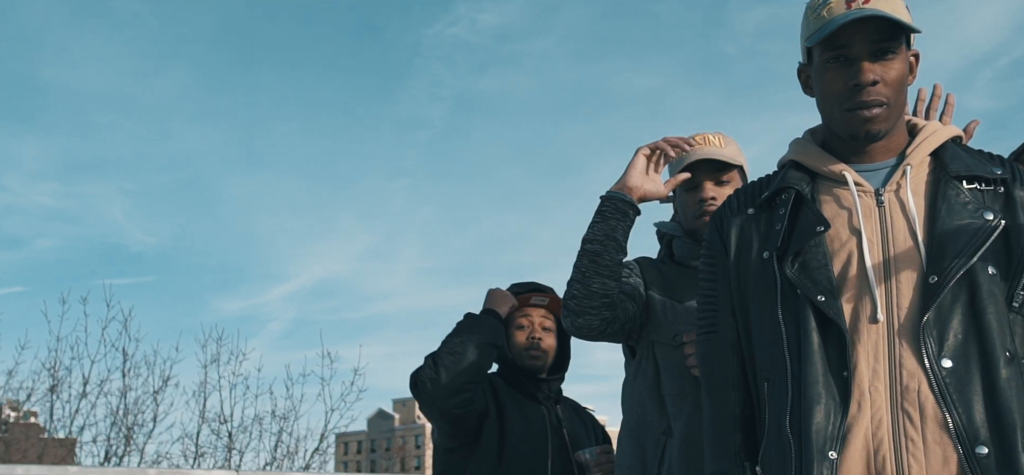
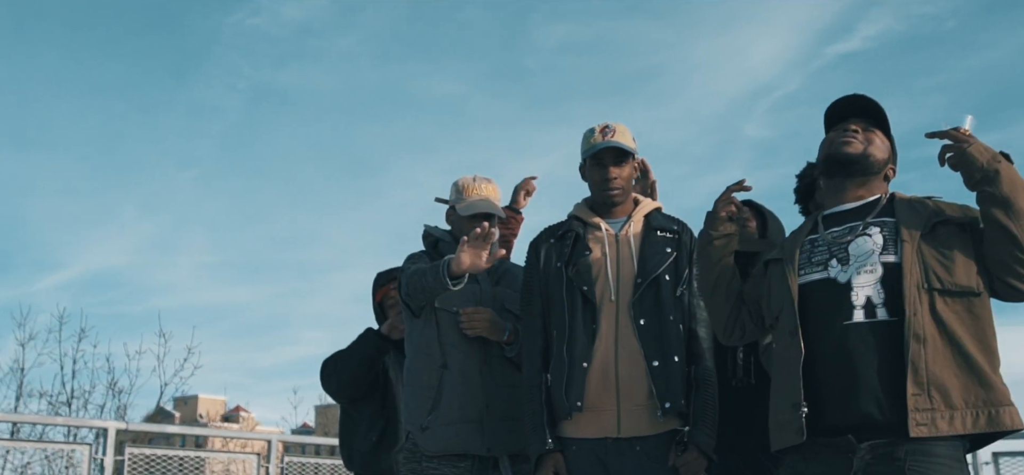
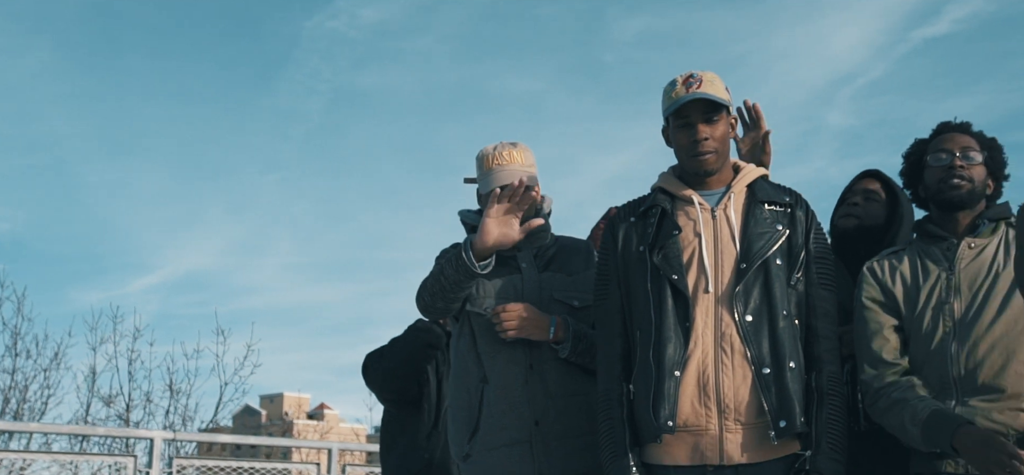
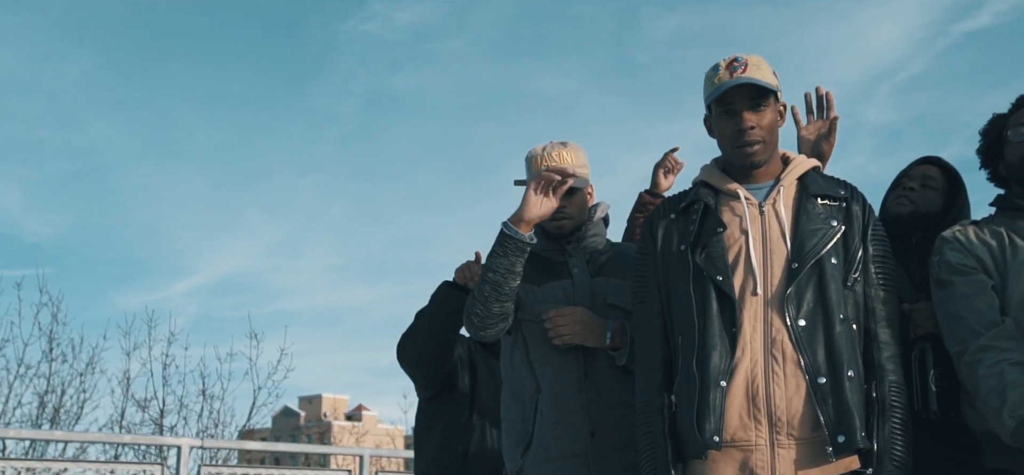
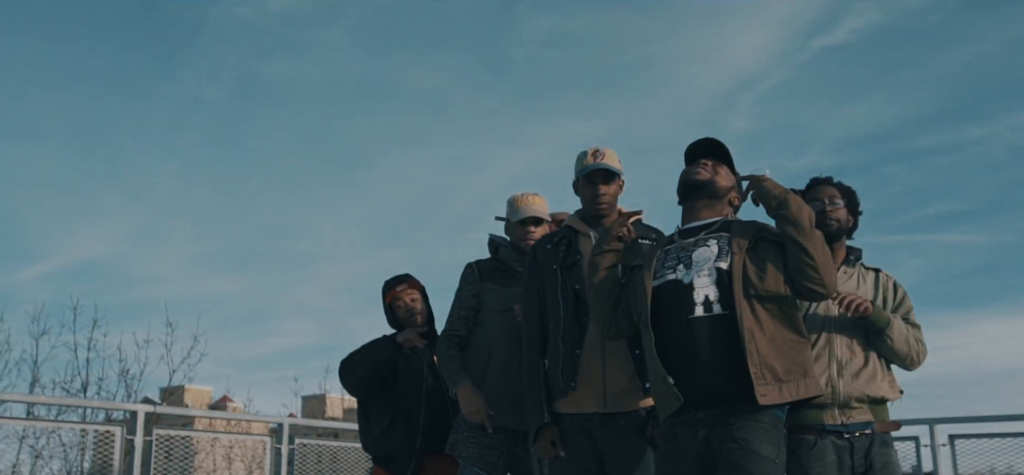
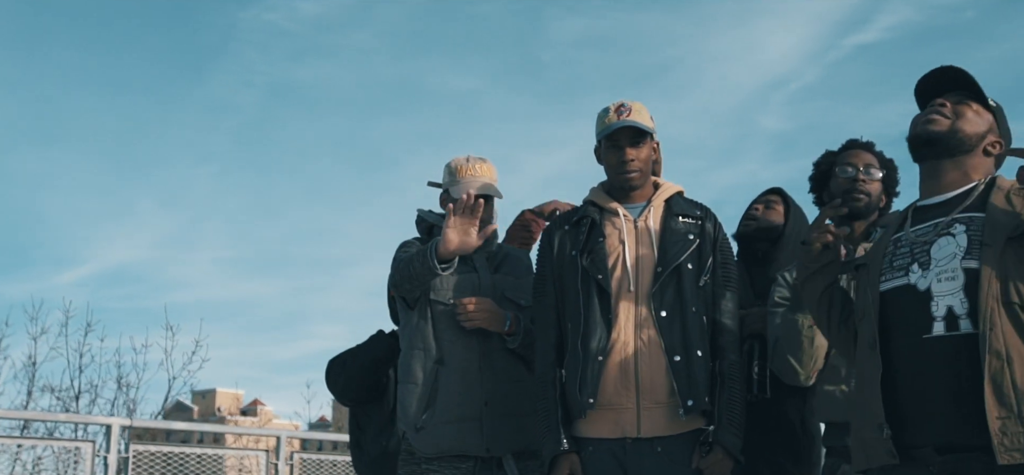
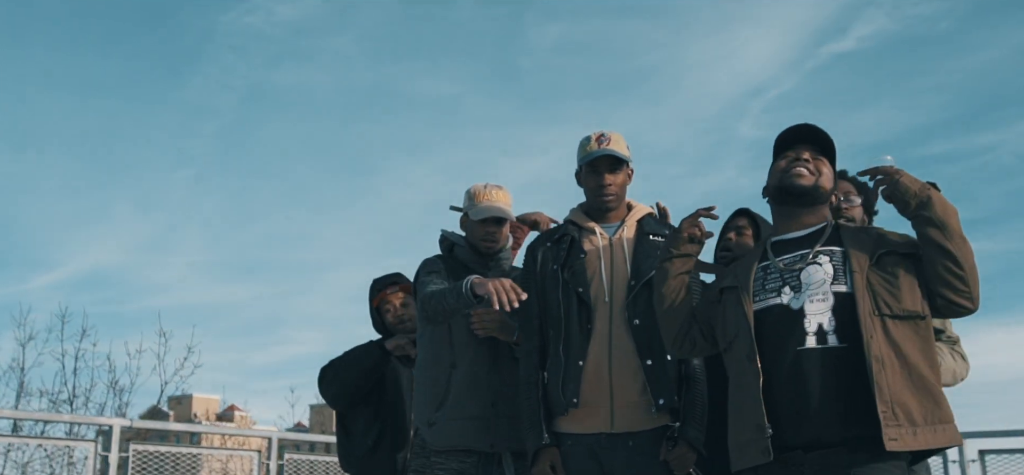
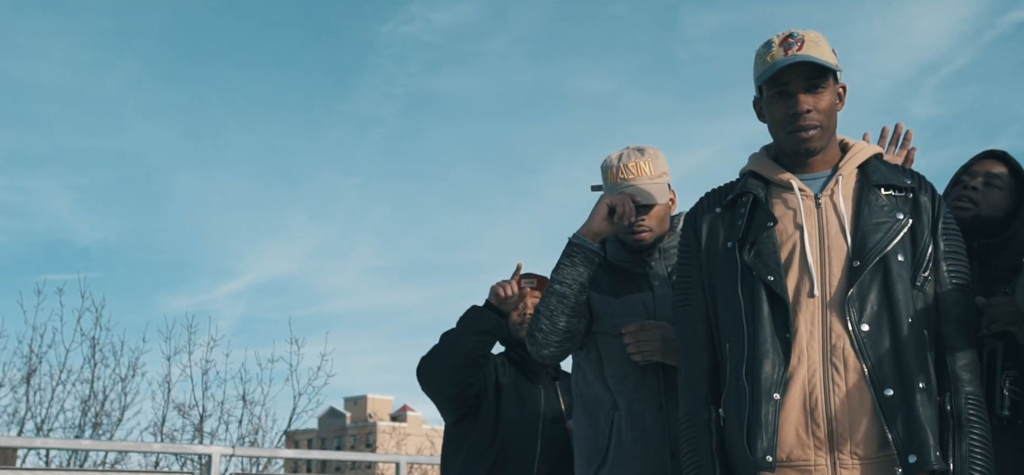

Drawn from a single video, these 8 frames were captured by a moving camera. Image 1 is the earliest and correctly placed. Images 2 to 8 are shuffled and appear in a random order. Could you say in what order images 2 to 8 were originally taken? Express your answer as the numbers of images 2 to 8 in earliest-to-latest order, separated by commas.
8, 4, 3, 6, 2, 7, 5
